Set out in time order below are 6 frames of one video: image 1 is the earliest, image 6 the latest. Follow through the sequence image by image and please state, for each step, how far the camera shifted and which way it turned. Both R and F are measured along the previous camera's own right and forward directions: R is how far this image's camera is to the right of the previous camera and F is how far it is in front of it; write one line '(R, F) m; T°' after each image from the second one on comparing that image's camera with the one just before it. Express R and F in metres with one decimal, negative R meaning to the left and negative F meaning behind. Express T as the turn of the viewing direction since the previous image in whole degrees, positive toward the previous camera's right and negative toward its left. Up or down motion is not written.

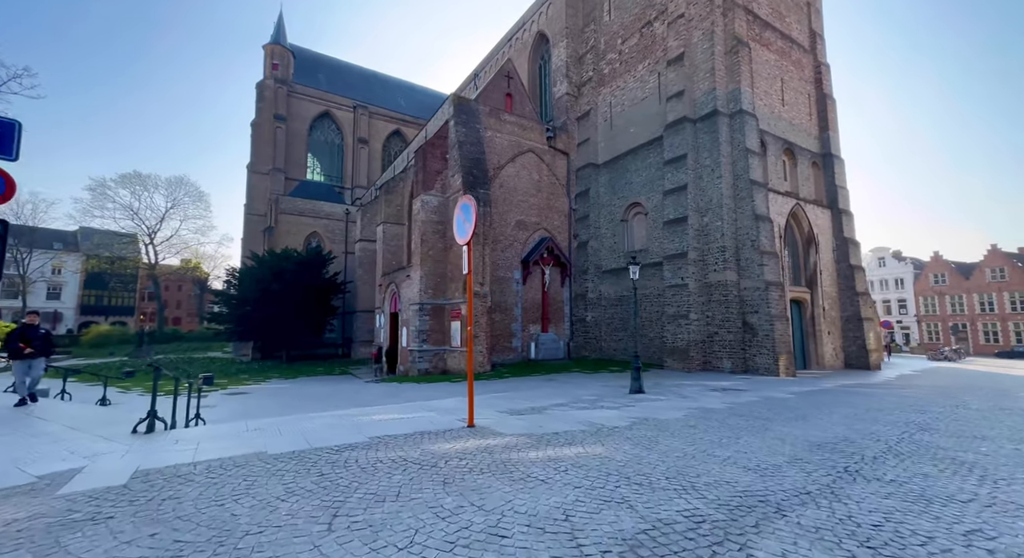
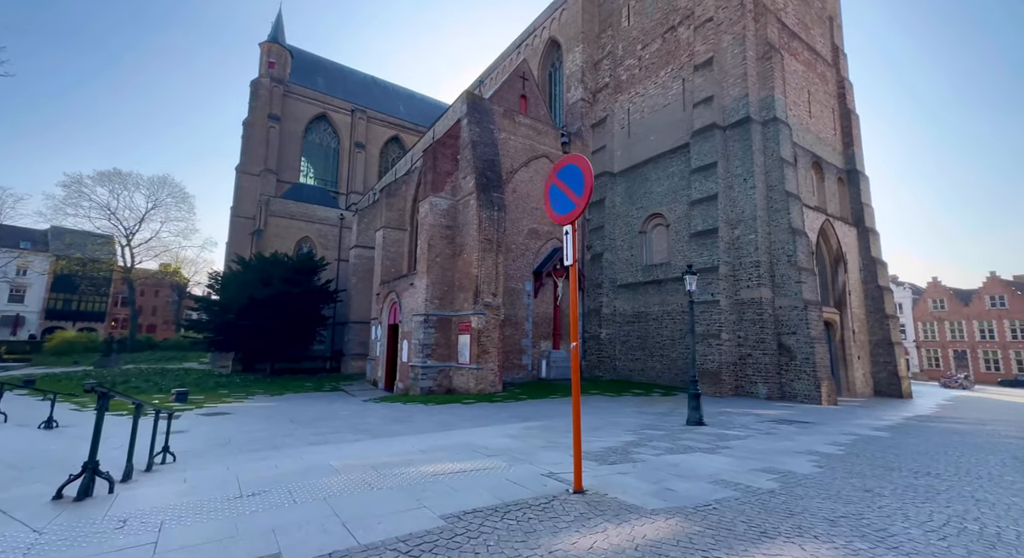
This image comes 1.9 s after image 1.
(-0.8, +1.2) m; +2°
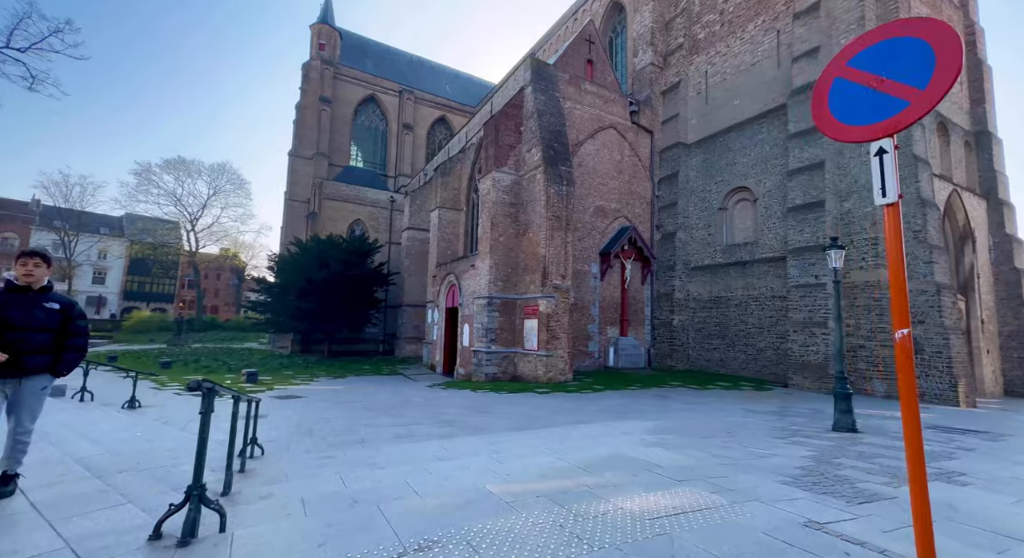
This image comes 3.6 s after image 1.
(-0.7, +1.0) m; -5°
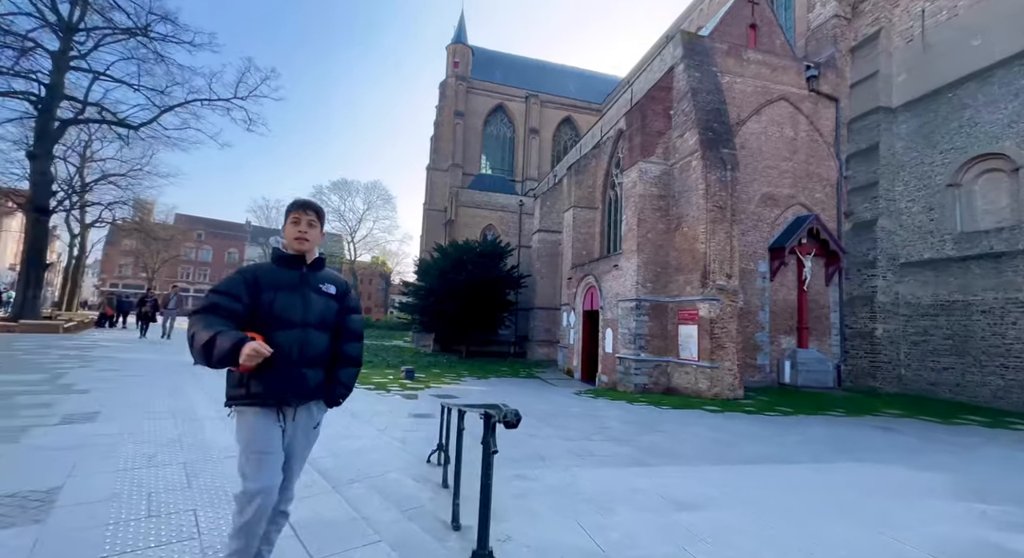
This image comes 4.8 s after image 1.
(-0.7, +1.5) m; -15°
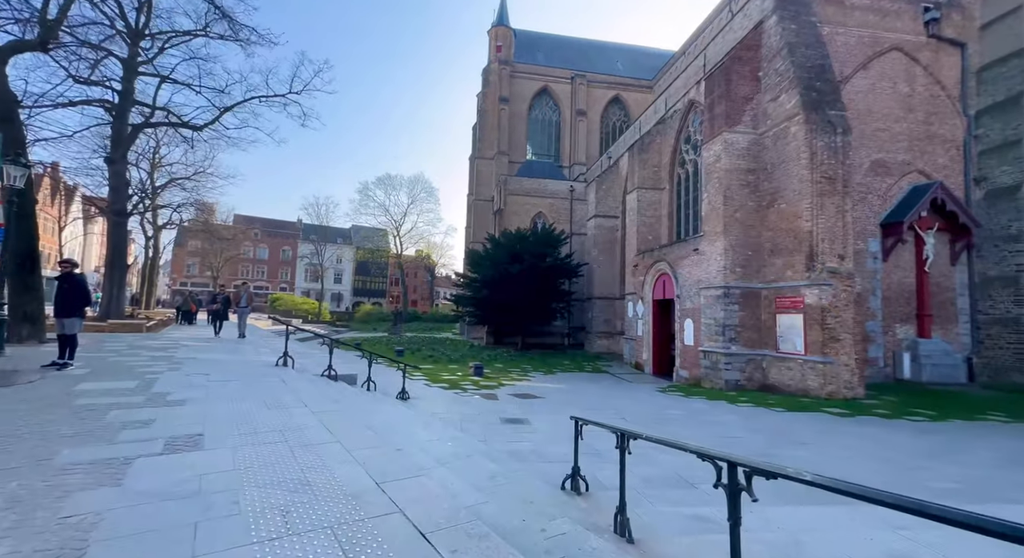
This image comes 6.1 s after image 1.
(-1.0, +1.3) m; -5°
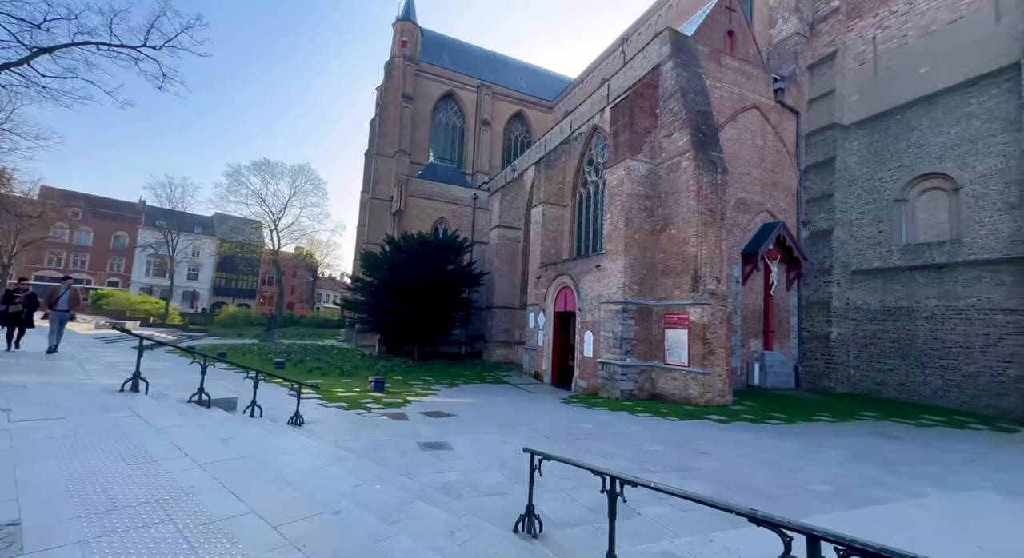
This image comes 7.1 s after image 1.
(-0.7, +0.2) m; +13°
